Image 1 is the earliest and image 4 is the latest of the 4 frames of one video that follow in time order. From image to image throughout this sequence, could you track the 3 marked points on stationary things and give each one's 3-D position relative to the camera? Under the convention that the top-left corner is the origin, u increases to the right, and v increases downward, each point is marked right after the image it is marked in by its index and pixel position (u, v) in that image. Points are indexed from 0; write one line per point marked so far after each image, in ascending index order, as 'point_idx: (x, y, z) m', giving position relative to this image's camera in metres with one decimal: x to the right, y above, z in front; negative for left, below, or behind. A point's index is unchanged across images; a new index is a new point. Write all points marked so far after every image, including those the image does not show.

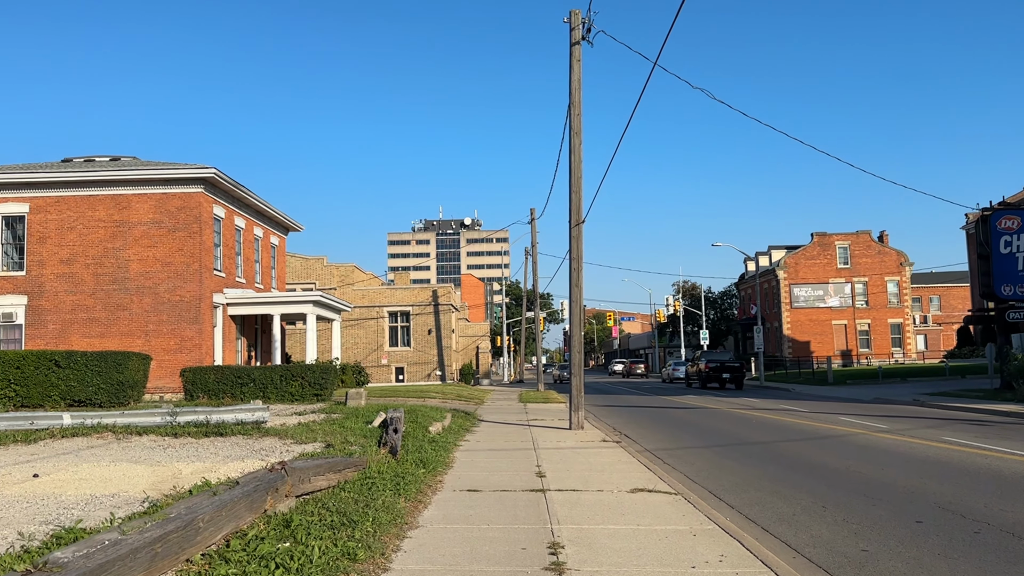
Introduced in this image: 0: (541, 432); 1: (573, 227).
0: (+0.7, -3.2, +18.0) m
1: (+1.4, +1.4, +19.0) m
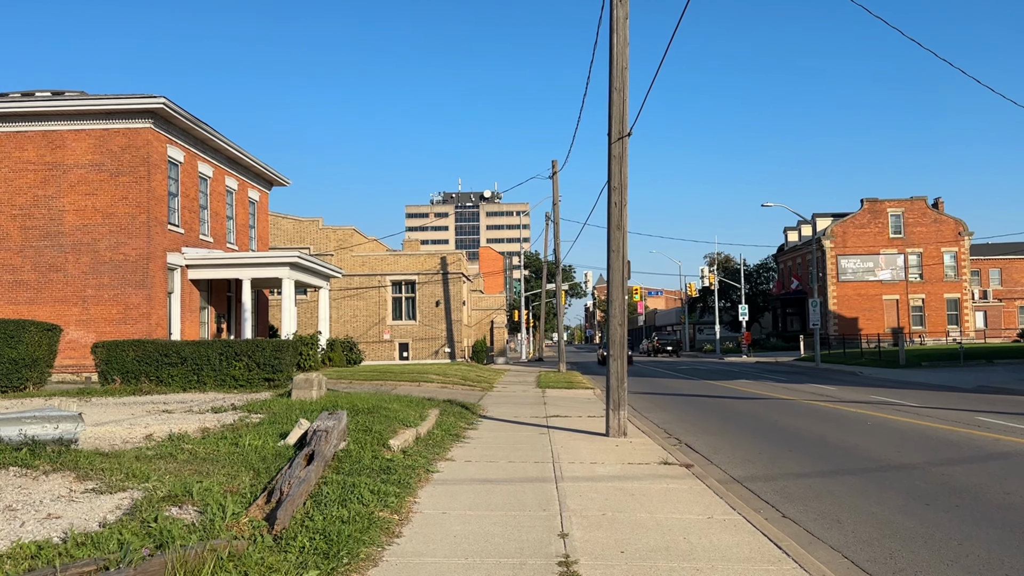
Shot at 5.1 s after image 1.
0: (+0.8, -2.3, +12.2) m
1: (+1.6, +2.4, +13.1) m
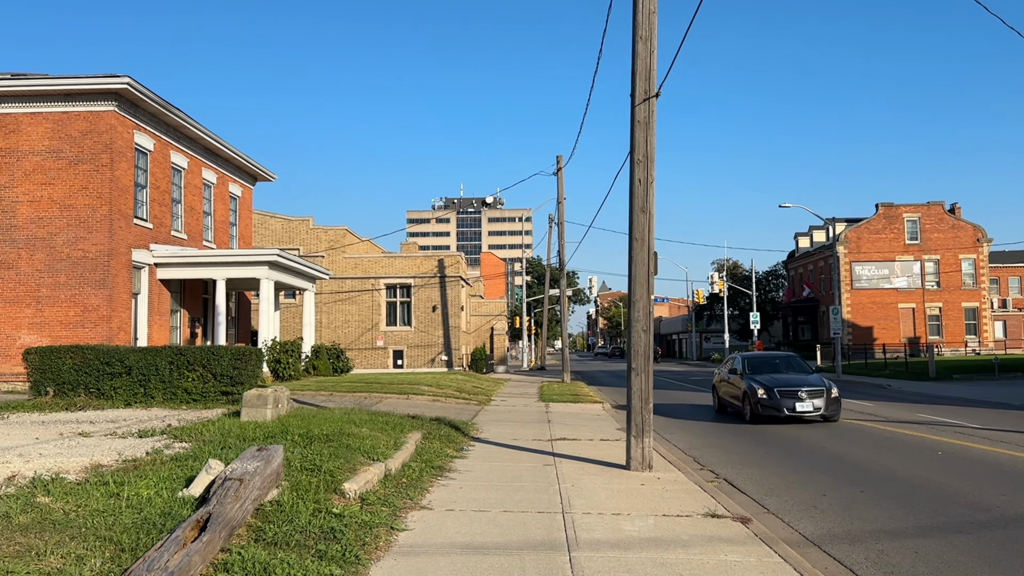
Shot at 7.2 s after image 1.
0: (+0.8, -2.3, +9.6) m
1: (+1.6, +2.4, +10.5) m
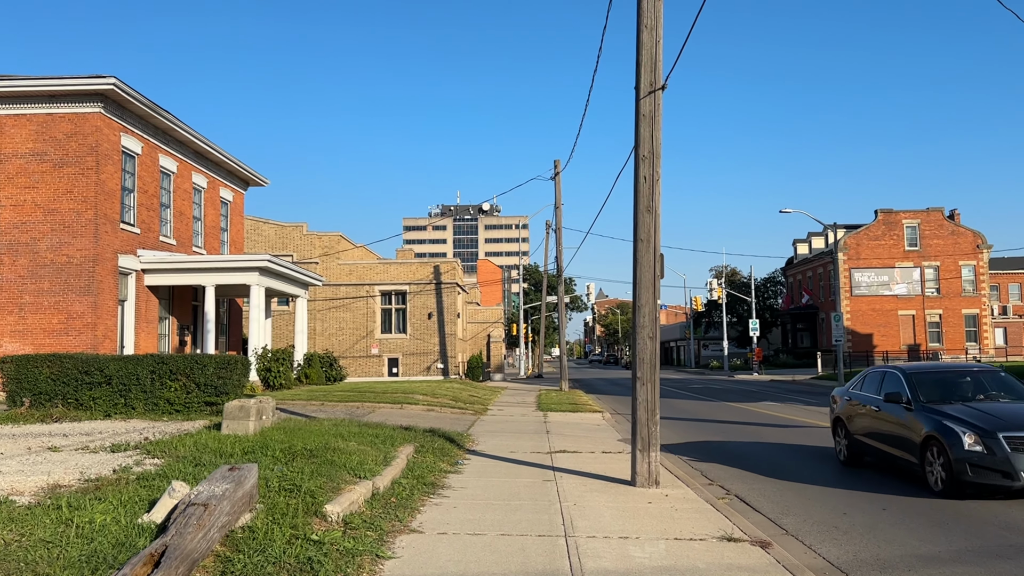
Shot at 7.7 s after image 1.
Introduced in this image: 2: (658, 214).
0: (+0.8, -2.3, +9.0) m
1: (+1.6, +2.3, +10.0) m
2: (+1.8, +0.9, +9.8) m
